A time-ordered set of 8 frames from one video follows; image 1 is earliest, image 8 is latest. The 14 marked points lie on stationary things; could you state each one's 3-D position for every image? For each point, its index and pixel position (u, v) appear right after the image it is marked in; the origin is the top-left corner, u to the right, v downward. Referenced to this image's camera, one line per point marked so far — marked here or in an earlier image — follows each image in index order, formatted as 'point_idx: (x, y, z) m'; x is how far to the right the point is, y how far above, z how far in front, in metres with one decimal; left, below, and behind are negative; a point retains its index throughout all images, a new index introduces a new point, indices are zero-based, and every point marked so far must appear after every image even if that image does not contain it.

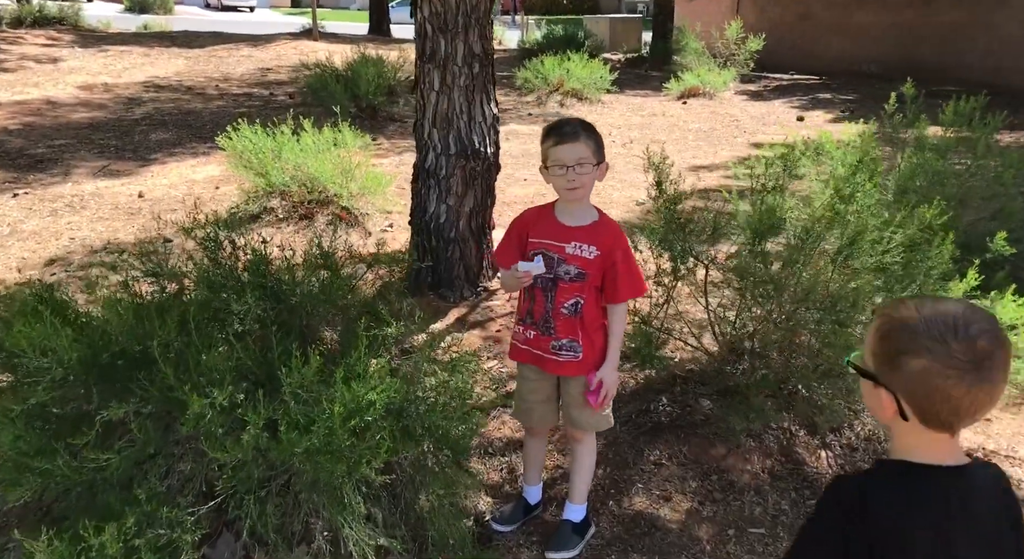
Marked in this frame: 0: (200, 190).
0: (-3.6, +1.1, +8.7) m
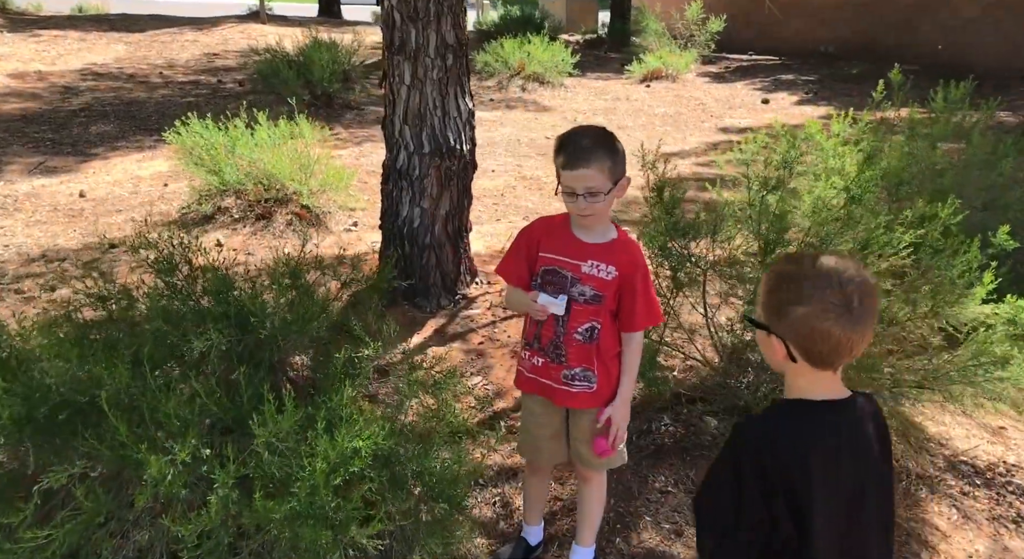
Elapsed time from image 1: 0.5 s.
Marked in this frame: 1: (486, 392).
0: (-4.0, +1.0, +8.2) m
1: (-0.1, -0.6, +4.1) m
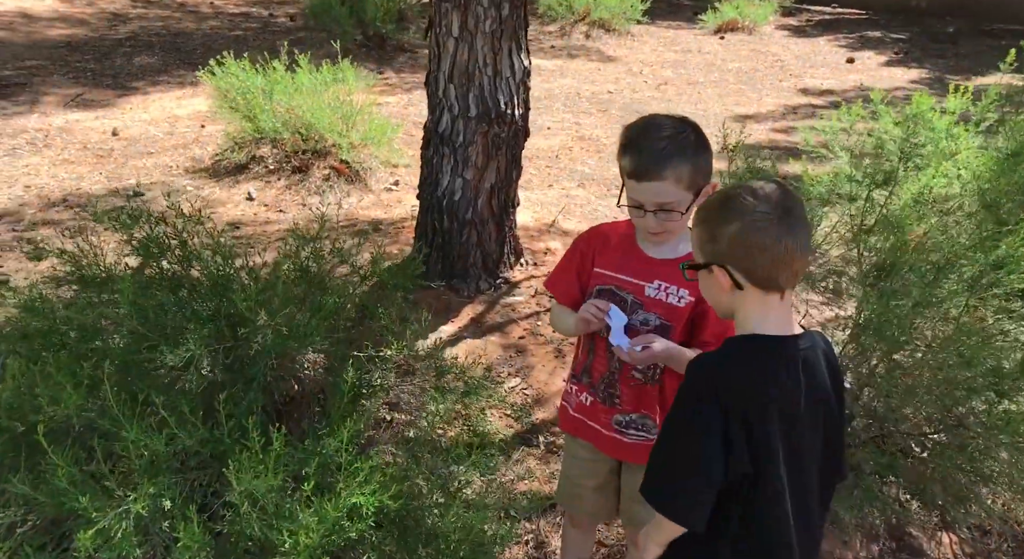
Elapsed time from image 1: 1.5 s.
0: (-3.4, +1.6, +7.8) m
1: (+0.1, -0.6, +3.6) m
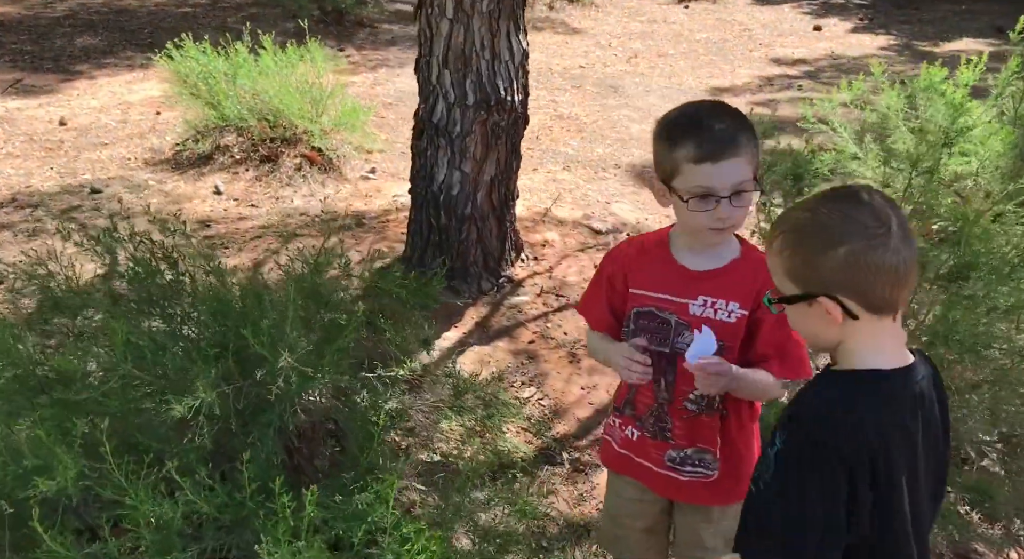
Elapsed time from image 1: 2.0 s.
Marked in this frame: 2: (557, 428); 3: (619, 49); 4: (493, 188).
0: (-3.6, +1.6, +7.2) m
1: (+0.1, -0.6, +3.3) m
2: (+0.2, -0.6, +3.2) m
3: (+1.6, +3.5, +11.3) m
4: (-0.1, +0.5, +3.9) m
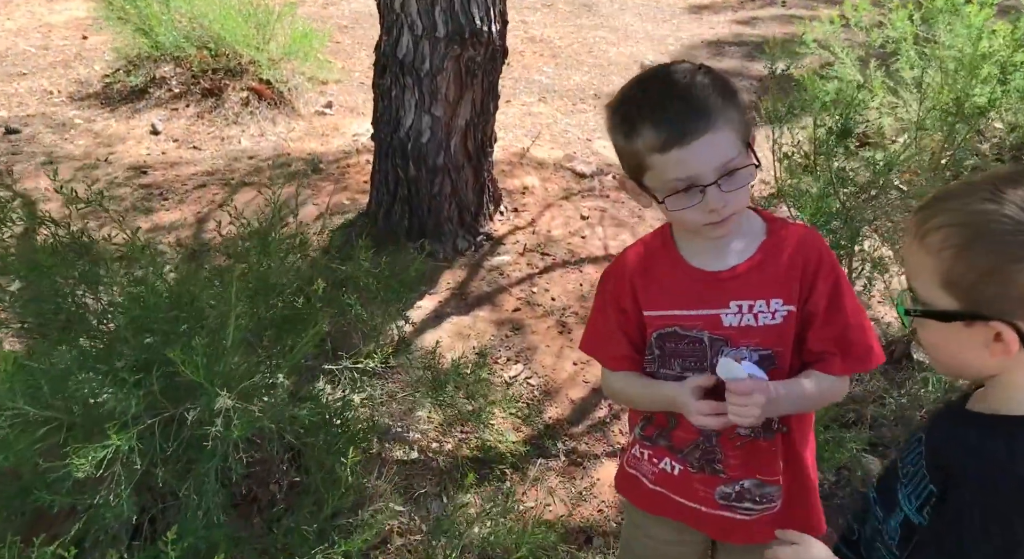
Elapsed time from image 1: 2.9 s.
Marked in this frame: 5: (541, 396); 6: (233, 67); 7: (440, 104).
0: (-3.9, +2.0, +6.4) m
1: (+0.1, -0.4, +3.0) m
2: (+0.1, -0.5, +2.9) m
3: (+1.1, +4.5, +10.5) m
4: (-0.2, +0.7, +3.5) m
5: (+0.1, -0.5, +3.0) m
6: (-2.1, +1.6, +5.6) m
7: (-0.3, +0.8, +3.3) m
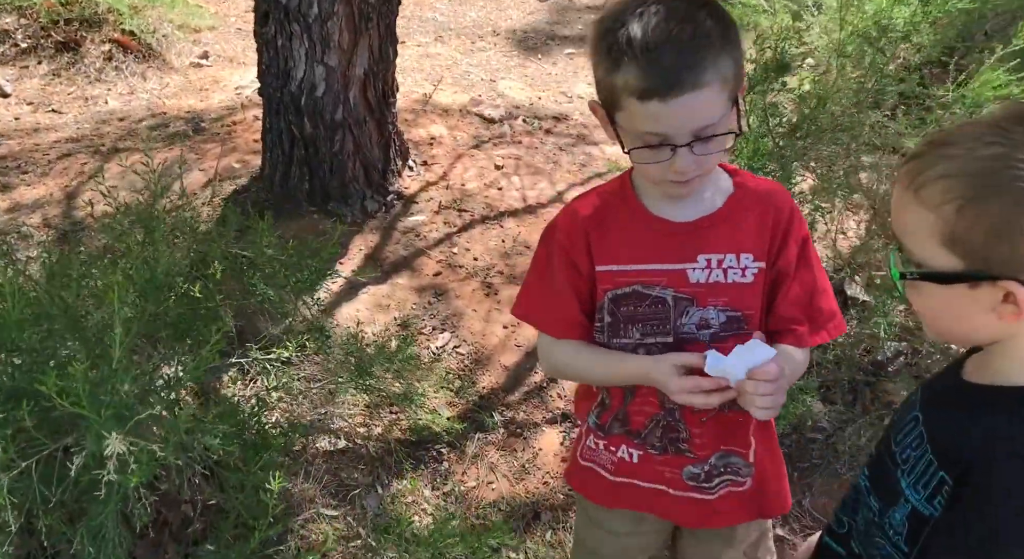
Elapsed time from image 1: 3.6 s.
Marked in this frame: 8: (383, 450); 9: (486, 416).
0: (-4.7, +2.1, +5.5) m
1: (-0.2, -0.3, +2.8) m
2: (-0.1, -0.4, +2.7) m
3: (-0.4, +5.2, +10.0) m
4: (-0.6, +0.8, +3.1) m
5: (-0.2, -0.3, +2.8) m
6: (-2.8, +1.7, +4.9) m
7: (-0.7, +0.9, +3.0) m
8: (-0.4, -0.6, +2.4) m
9: (-0.1, -0.5, +2.6) m
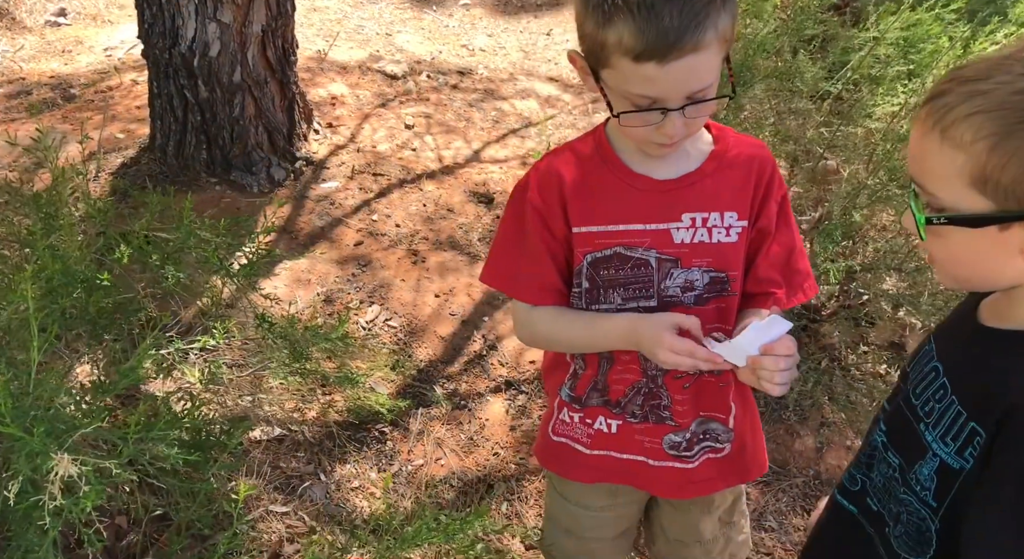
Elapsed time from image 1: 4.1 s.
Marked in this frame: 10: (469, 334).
0: (-5.4, +2.1, +4.6) m
1: (-0.4, -0.2, +2.6) m
2: (-0.3, -0.3, +2.6) m
3: (-2.0, +5.7, +9.4) m
4: (-0.9, +0.9, +2.9) m
5: (-0.4, -0.2, +2.7) m
6: (-3.4, +1.8, +4.3) m
7: (-1.0, +1.0, +2.7) m
8: (-0.6, -0.5, +2.3) m
9: (-0.3, -0.4, +2.5) m
10: (-0.2, -0.2, +2.7) m
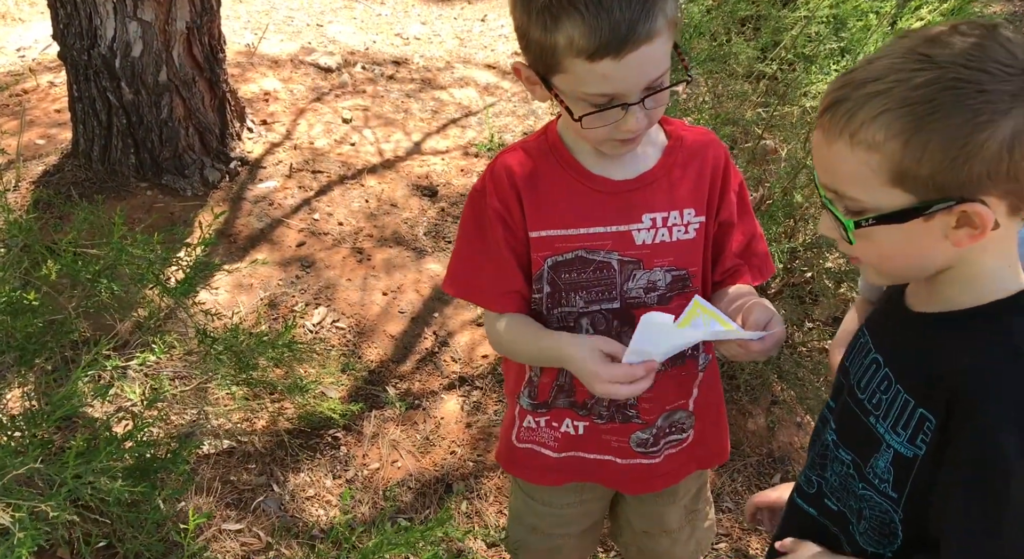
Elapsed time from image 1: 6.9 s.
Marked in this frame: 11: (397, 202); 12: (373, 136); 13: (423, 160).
0: (-5.8, +1.8, +4.1) m
1: (-0.6, -0.2, +2.6) m
2: (-0.5, -0.3, +2.6) m
3: (-2.9, +5.7, +9.1) m
4: (-1.2, +0.9, +2.8) m
5: (-0.5, -0.2, +2.6) m
6: (-3.8, +1.7, +4.0) m
7: (-1.3, +1.0, +2.6) m
8: (-0.7, -0.5, +2.2) m
9: (-0.4, -0.4, +2.5) m
10: (-0.3, -0.2, +2.6) m
11: (-0.5, +0.3, +3.1) m
12: (-0.7, +0.7, +3.5) m
13: (-0.4, +0.6, +3.5) m
